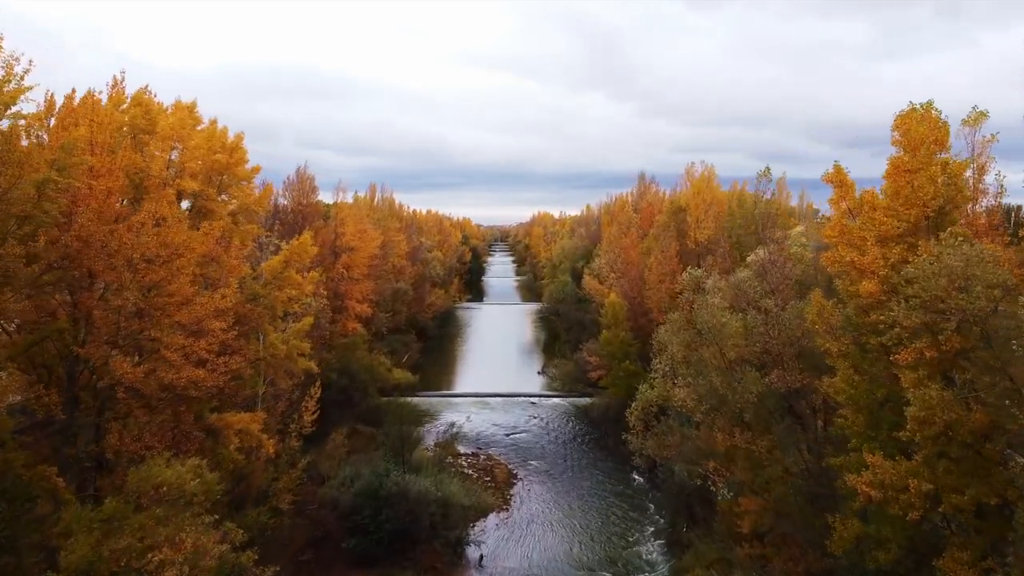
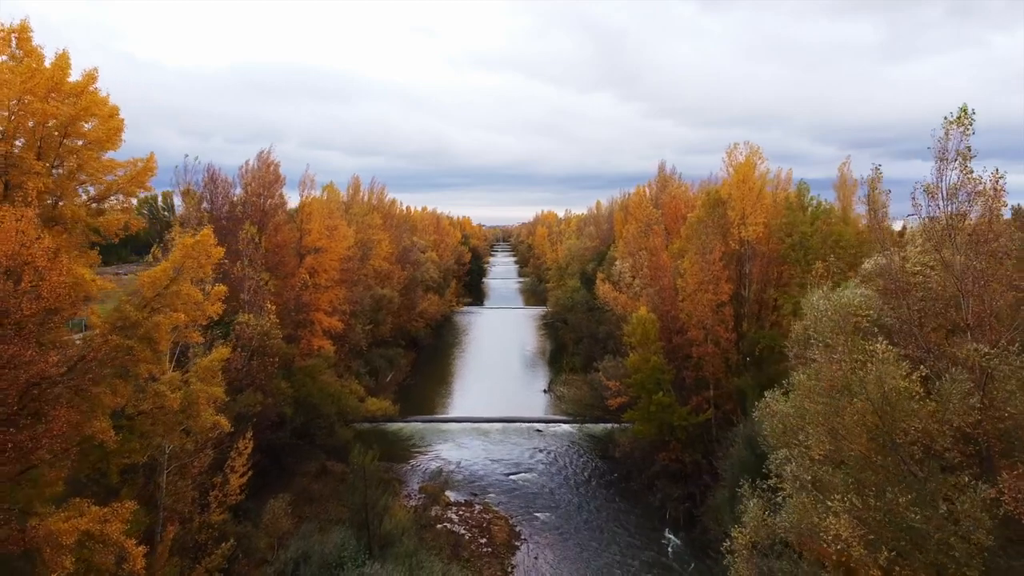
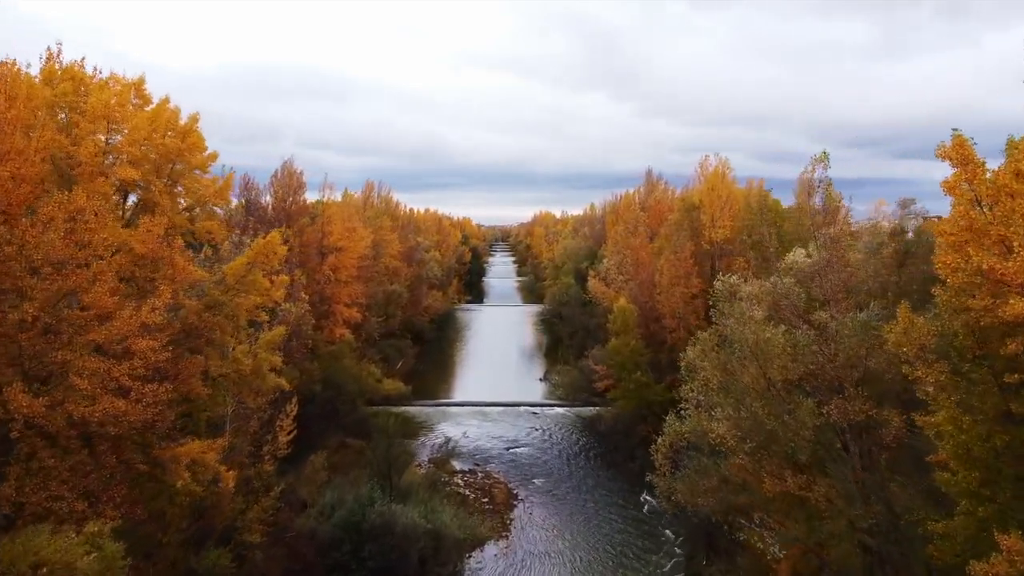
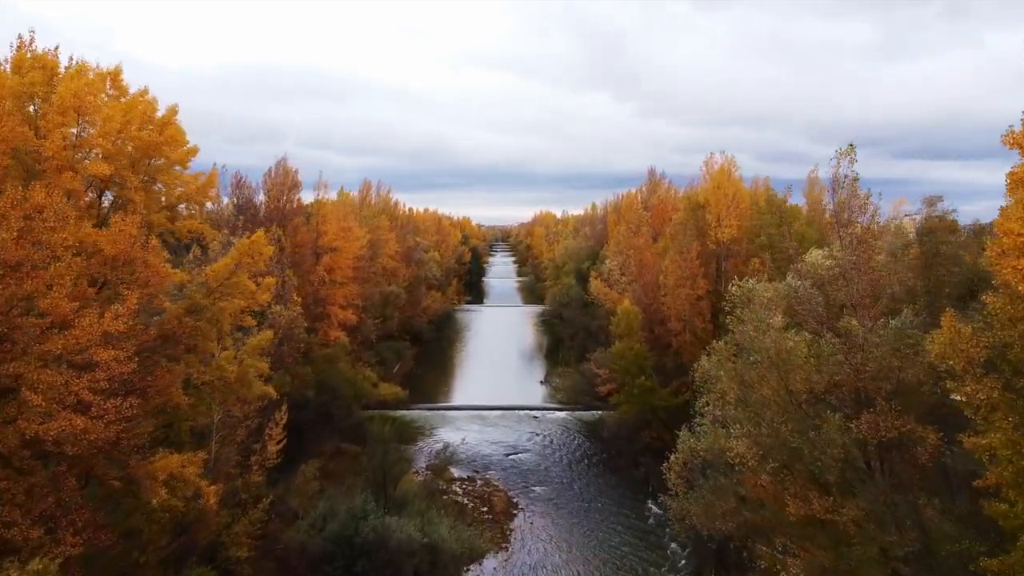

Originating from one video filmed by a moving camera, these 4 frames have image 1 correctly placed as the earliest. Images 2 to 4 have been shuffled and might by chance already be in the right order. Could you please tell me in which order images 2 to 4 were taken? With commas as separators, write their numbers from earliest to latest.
3, 4, 2
